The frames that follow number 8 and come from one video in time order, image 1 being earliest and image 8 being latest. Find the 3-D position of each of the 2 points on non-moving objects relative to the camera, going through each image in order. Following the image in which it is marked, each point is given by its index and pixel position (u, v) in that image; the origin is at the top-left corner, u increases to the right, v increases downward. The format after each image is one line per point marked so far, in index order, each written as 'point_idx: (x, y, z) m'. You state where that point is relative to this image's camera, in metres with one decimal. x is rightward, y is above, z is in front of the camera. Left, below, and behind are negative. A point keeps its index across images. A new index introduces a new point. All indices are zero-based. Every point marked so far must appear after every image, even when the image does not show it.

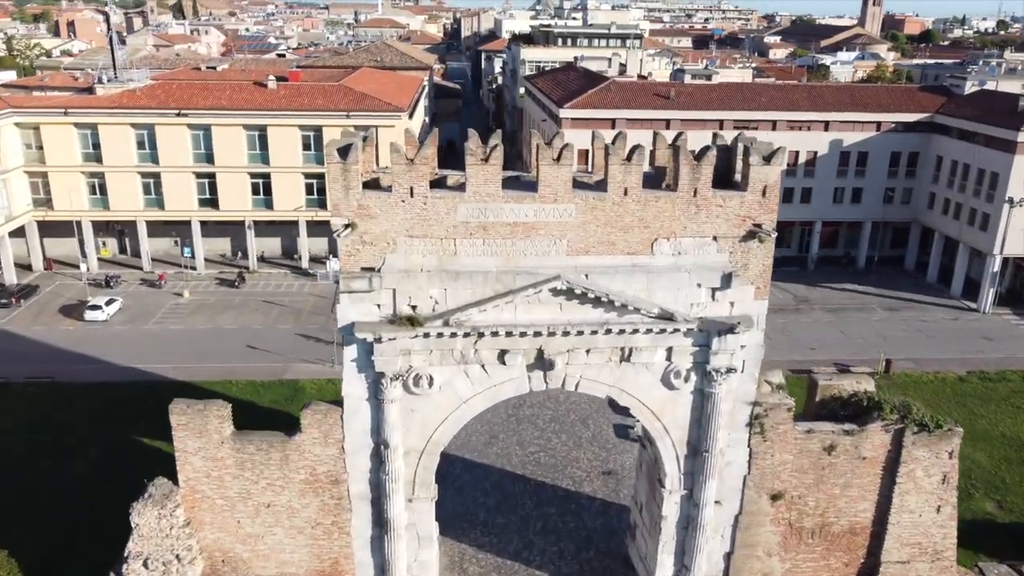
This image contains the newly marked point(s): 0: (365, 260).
0: (-3.1, +0.6, +17.3) m
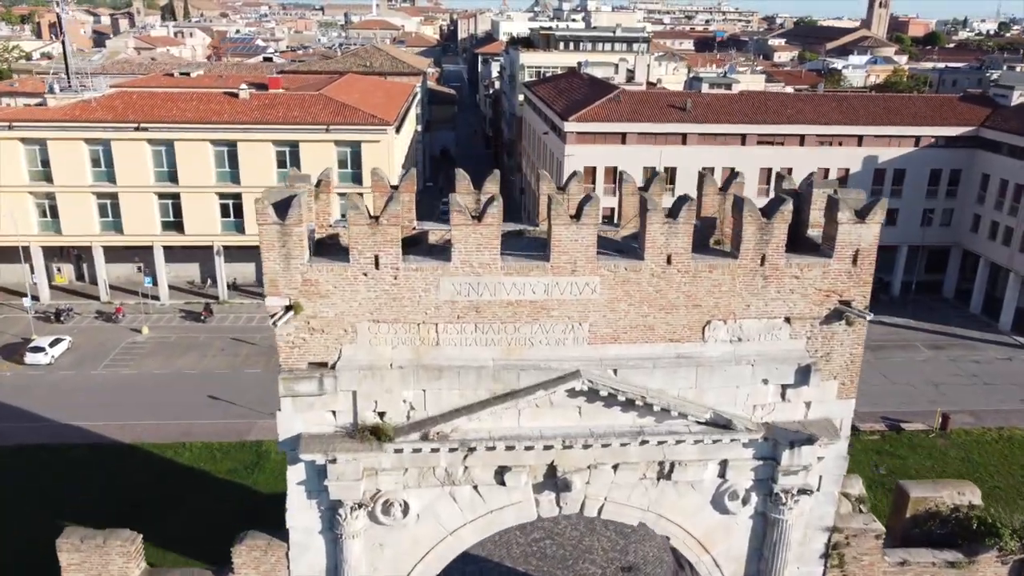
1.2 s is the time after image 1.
0: (-3.1, -1.0, +12.7) m
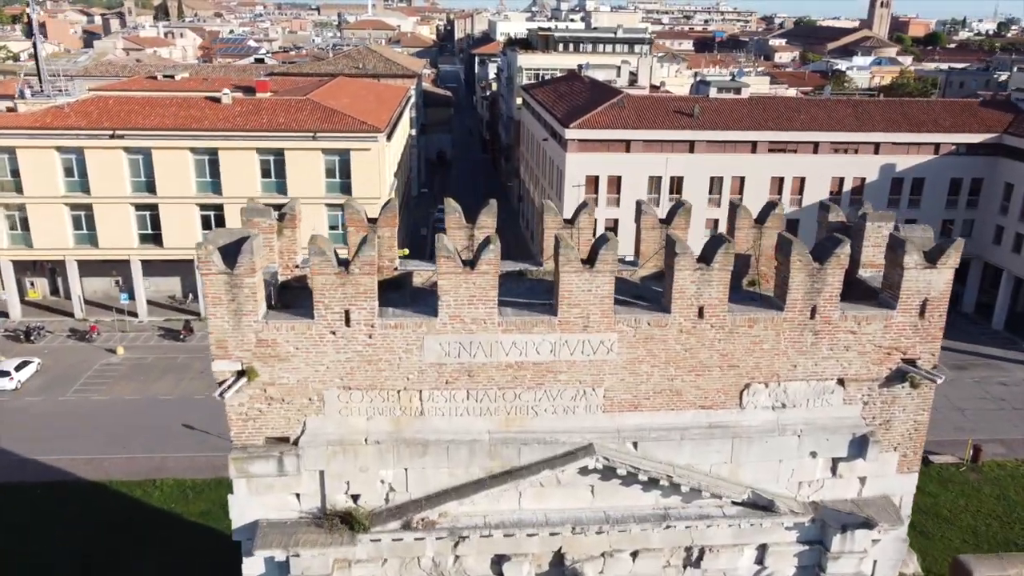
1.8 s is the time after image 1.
0: (-3.1, -1.8, +10.5) m
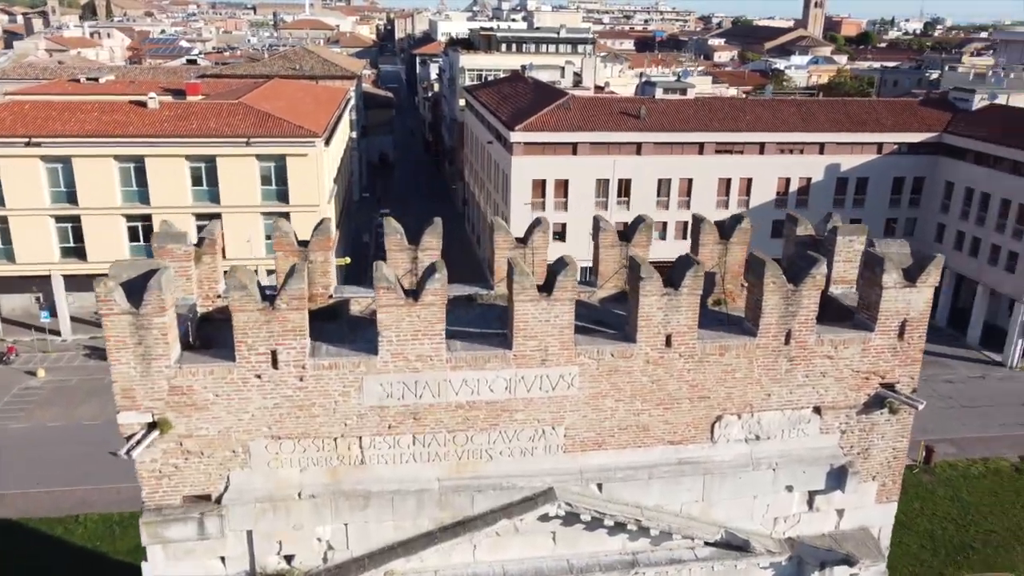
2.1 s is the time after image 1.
0: (-3.6, -2.2, +9.2) m
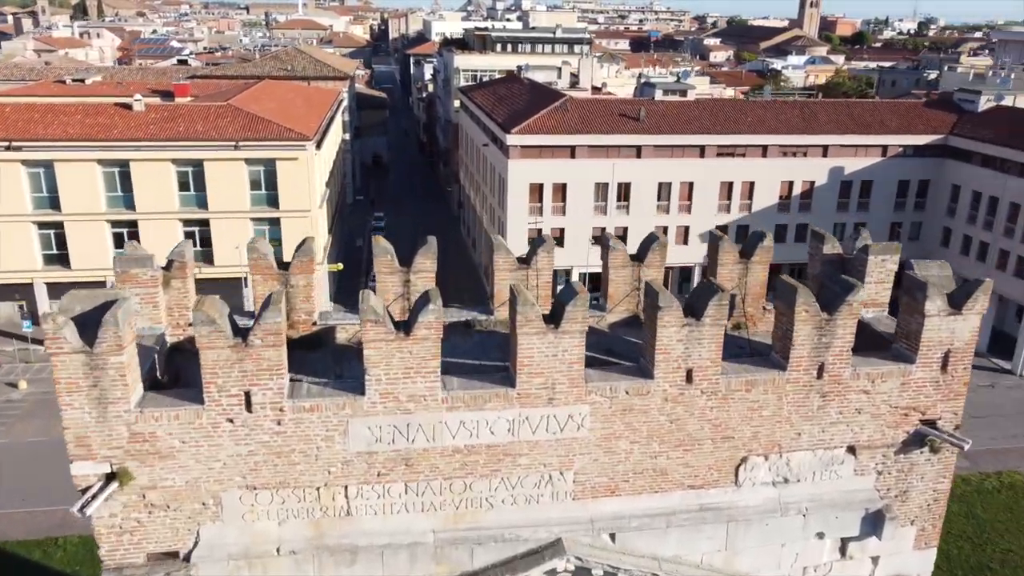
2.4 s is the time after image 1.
0: (-3.6, -2.5, +8.2) m
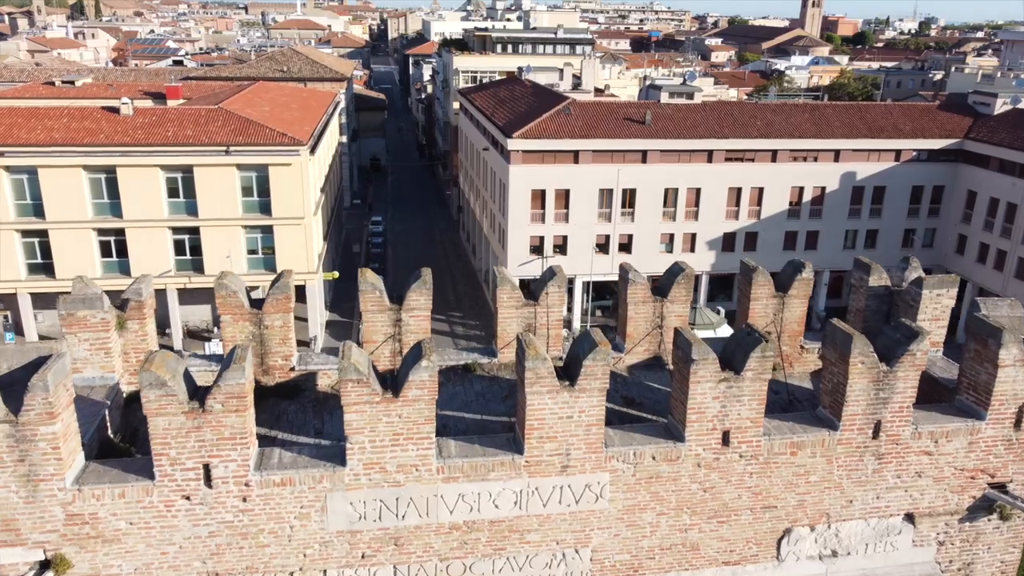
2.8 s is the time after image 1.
0: (-3.5, -2.9, +7.0) m
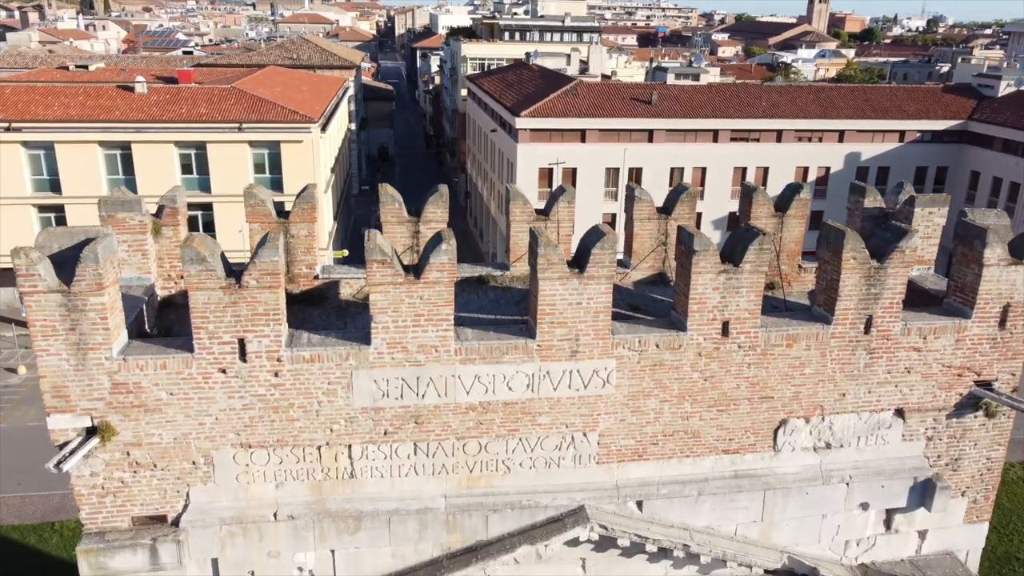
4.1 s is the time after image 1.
0: (-3.4, -1.9, +7.5) m
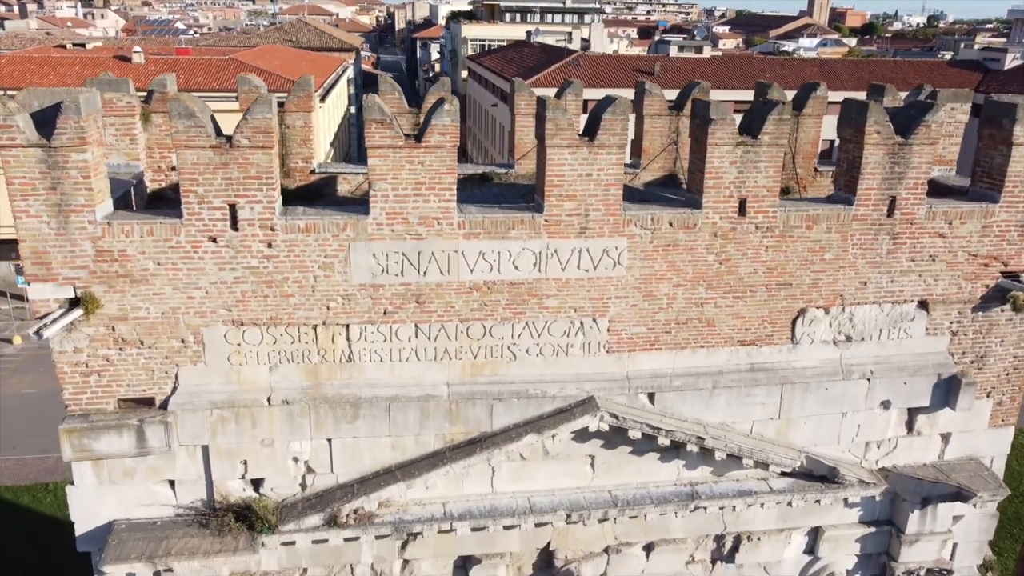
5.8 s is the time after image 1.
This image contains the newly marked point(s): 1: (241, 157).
0: (-3.4, -0.8, +7.1) m
1: (-2.2, +1.1, +6.7) m
